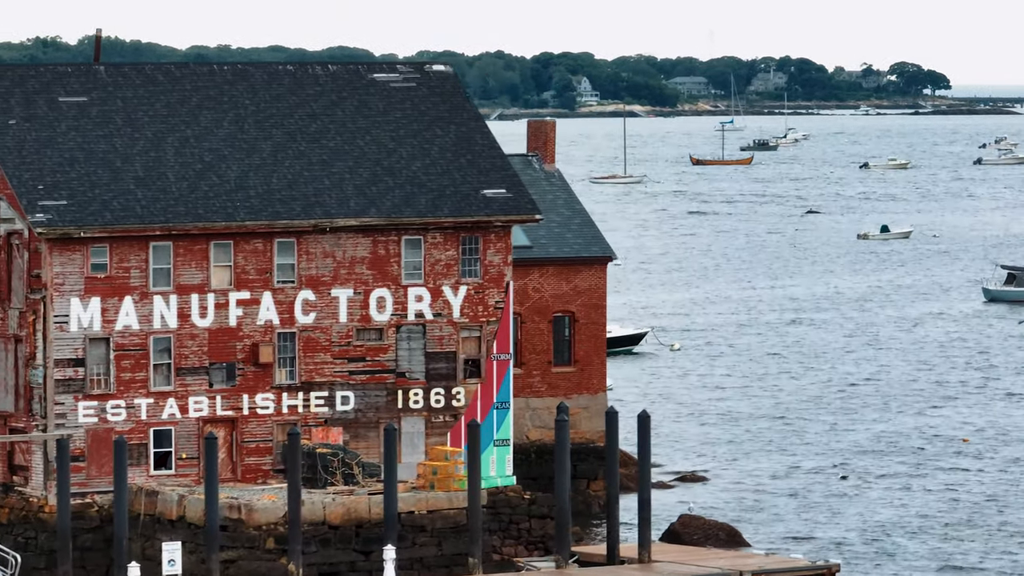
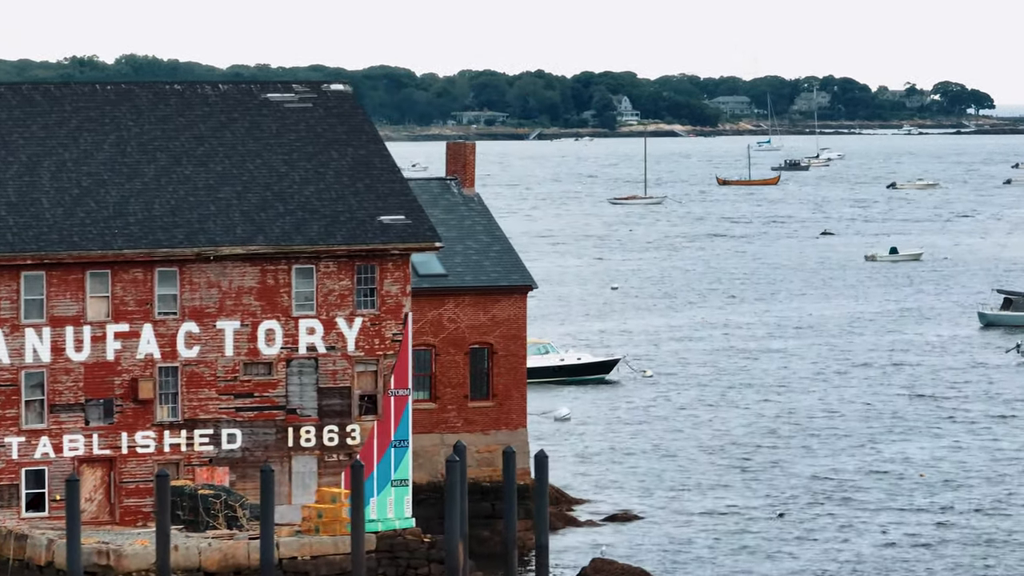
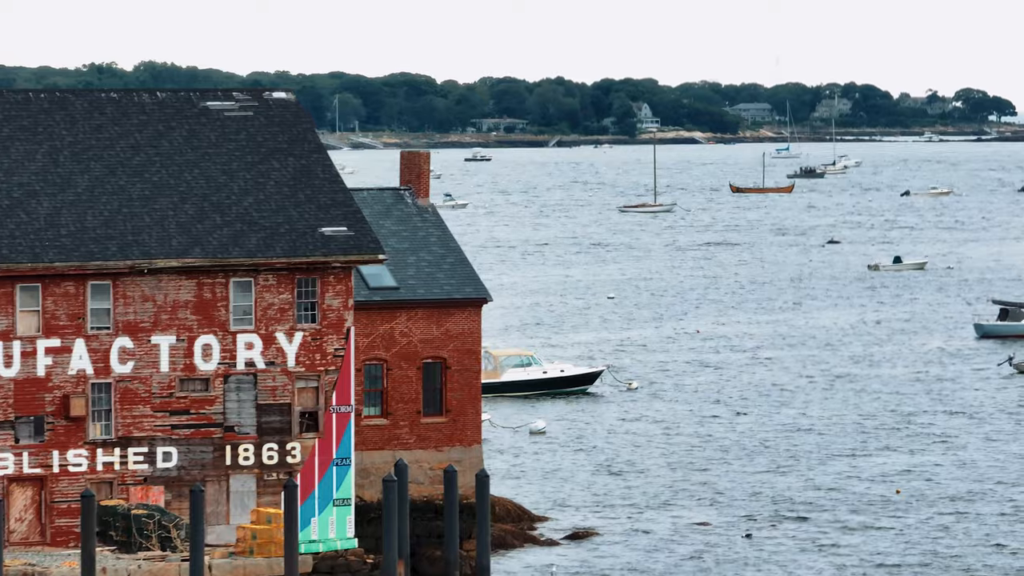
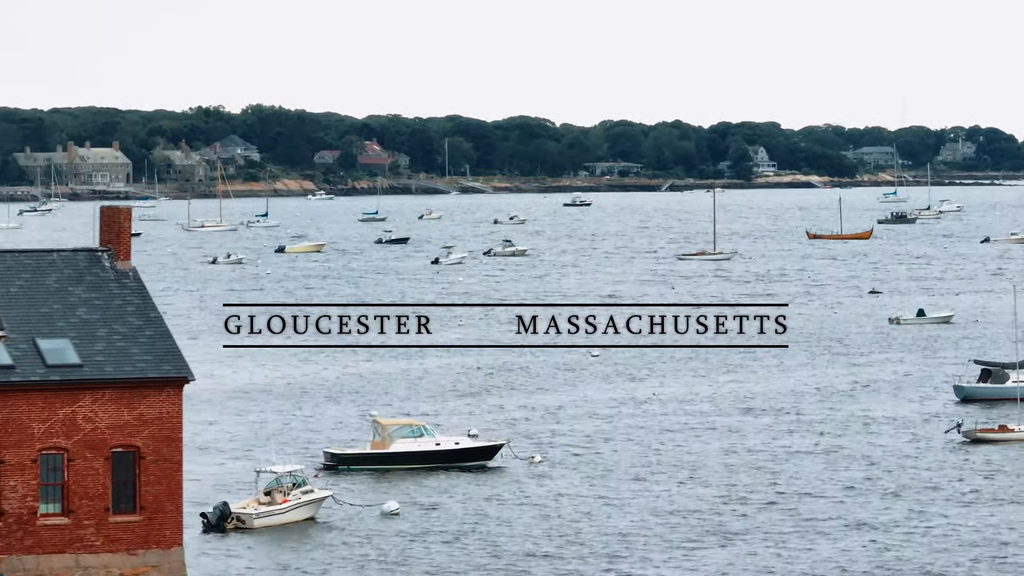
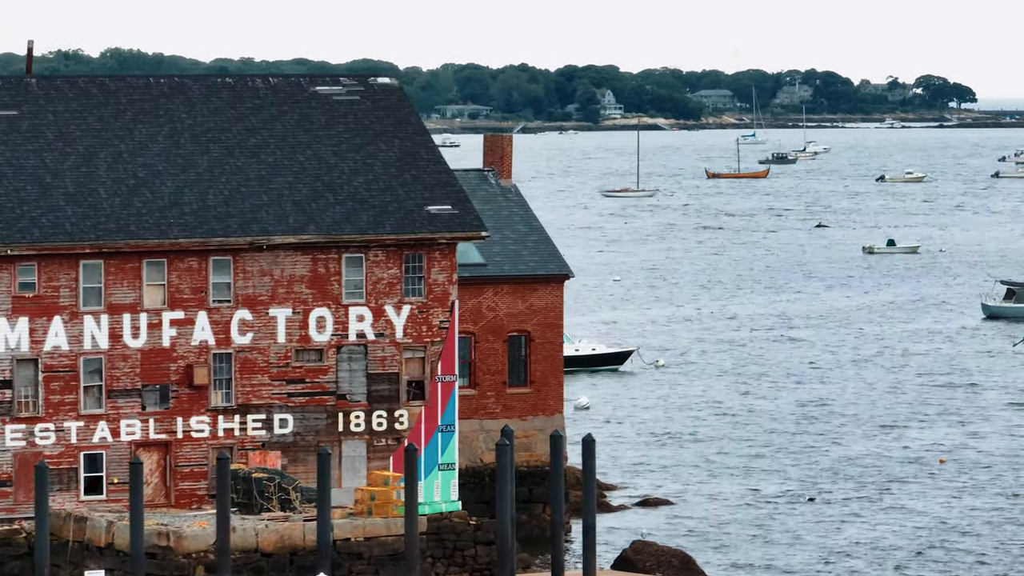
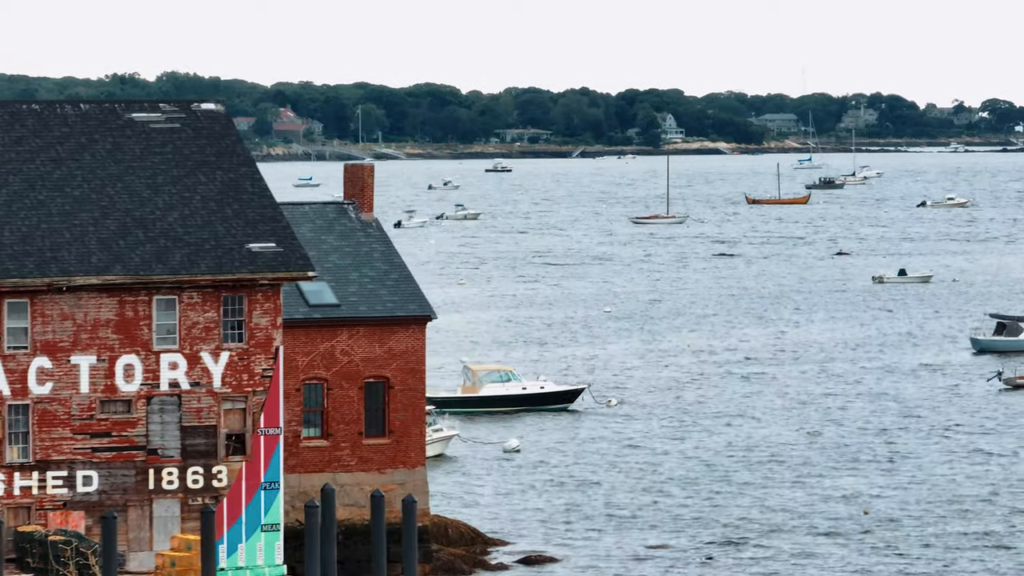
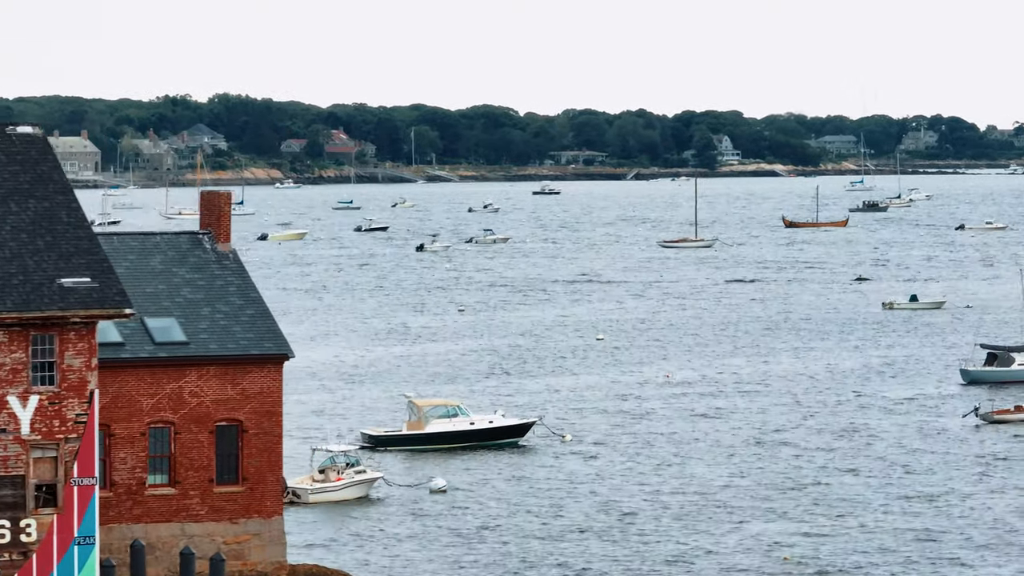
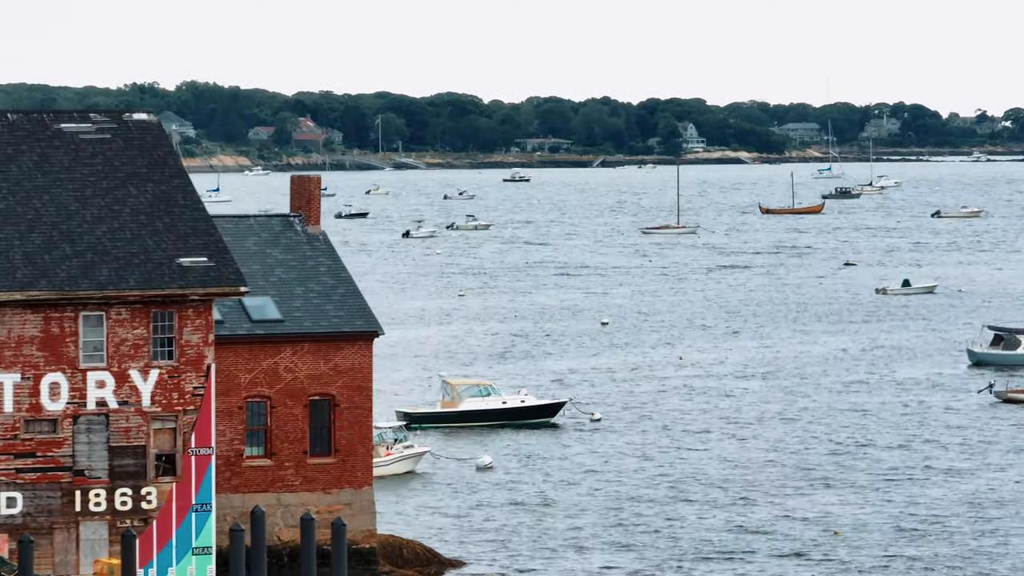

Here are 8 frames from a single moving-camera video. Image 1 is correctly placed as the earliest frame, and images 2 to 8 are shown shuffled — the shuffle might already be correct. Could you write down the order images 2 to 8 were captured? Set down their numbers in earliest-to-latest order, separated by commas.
5, 2, 3, 6, 8, 7, 4
